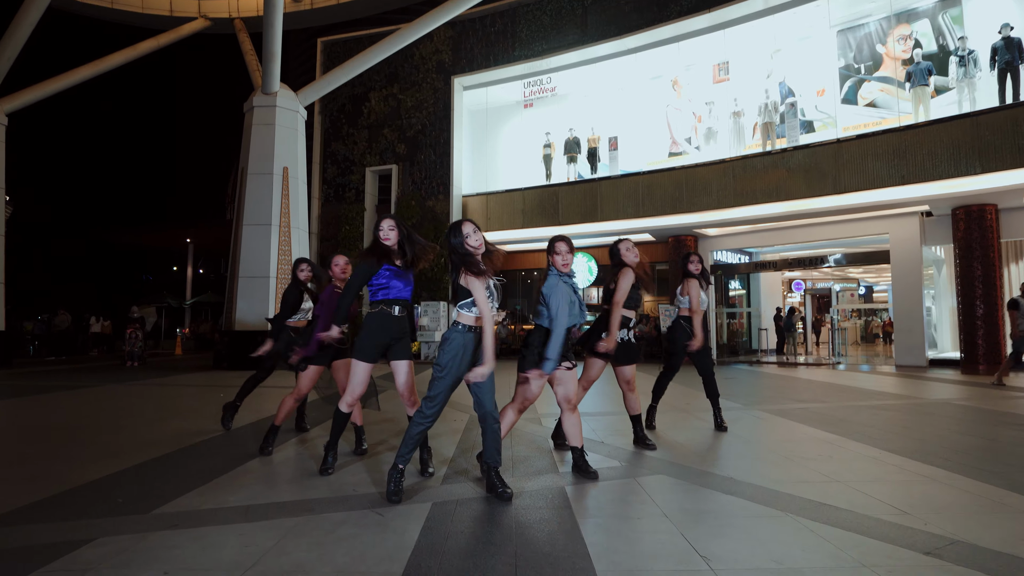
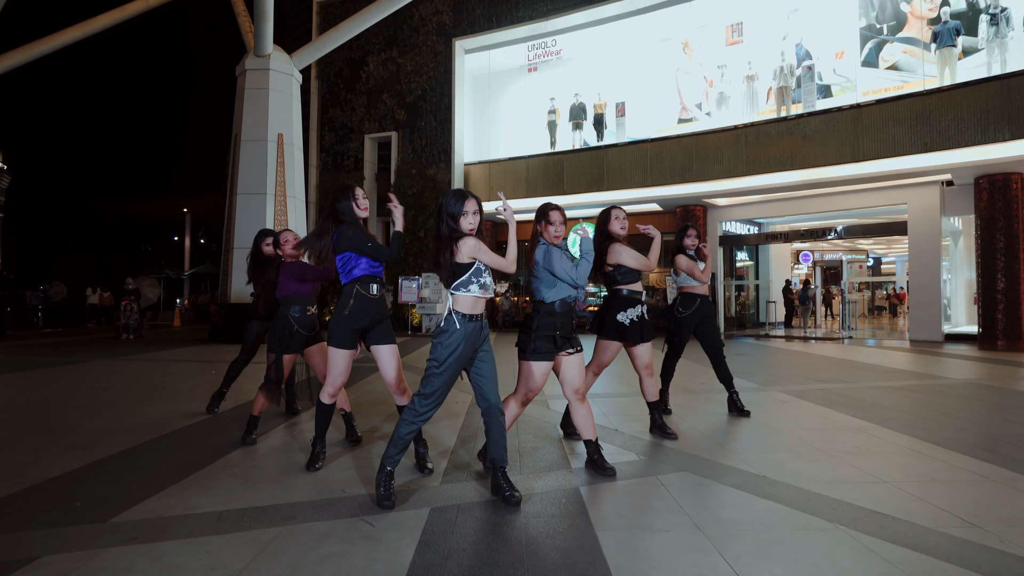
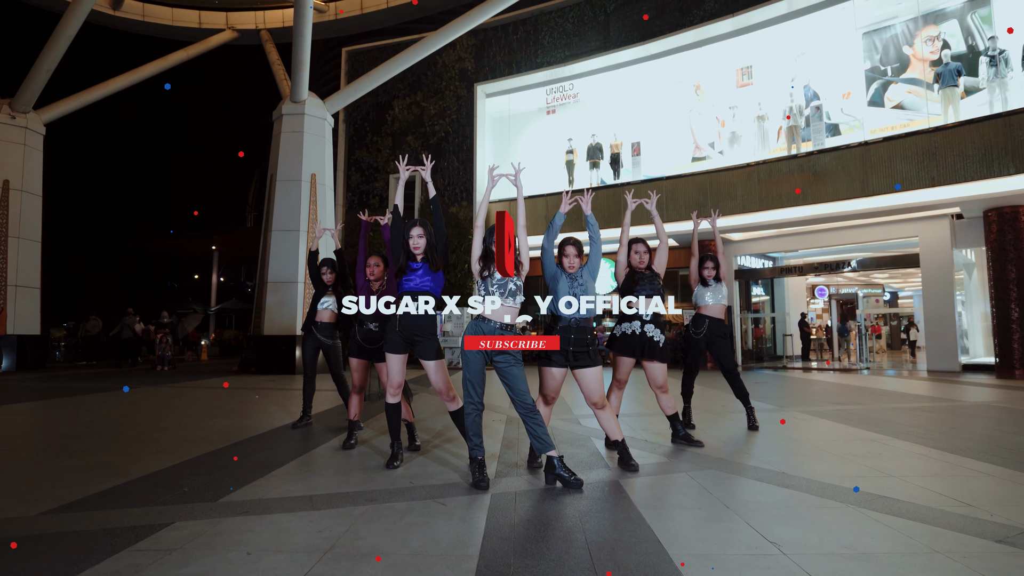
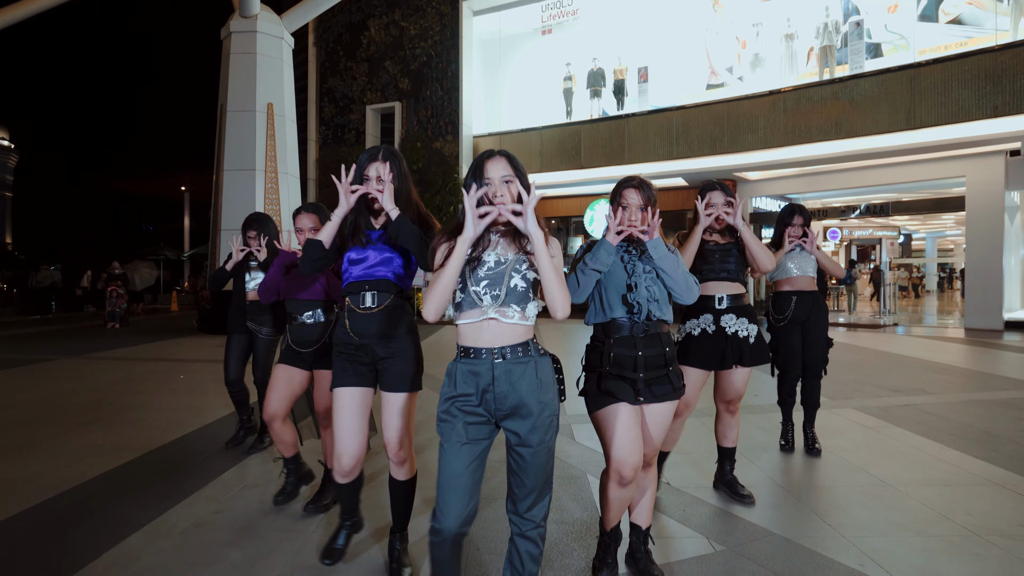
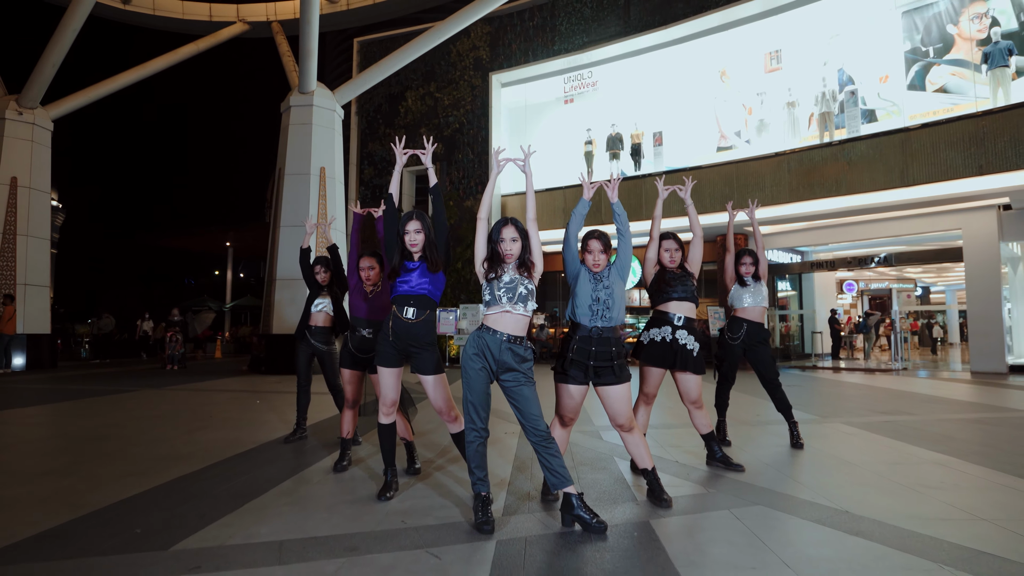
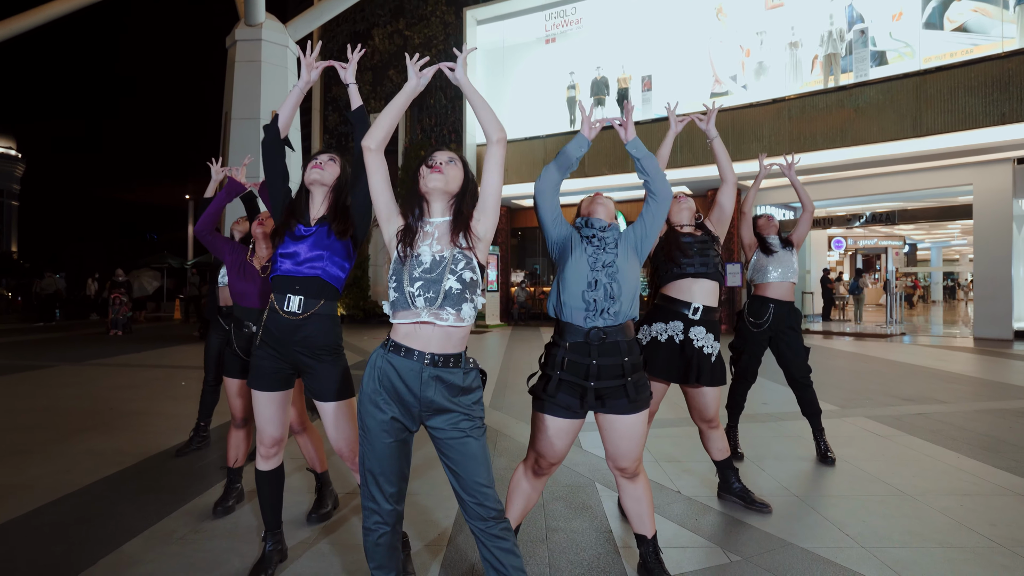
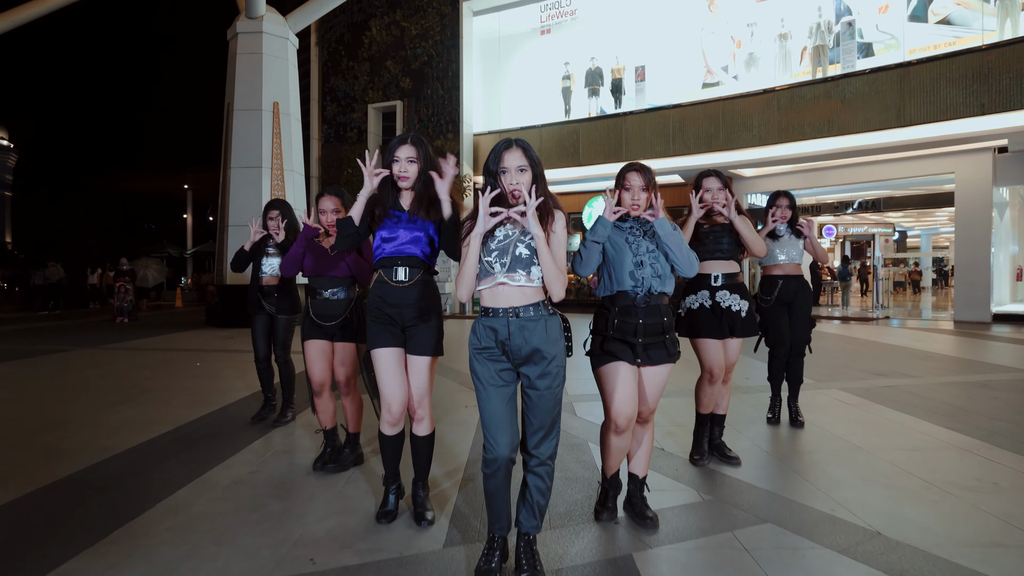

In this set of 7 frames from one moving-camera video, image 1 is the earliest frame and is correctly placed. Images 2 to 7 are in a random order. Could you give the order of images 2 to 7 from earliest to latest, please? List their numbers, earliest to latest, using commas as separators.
2, 7, 4, 6, 5, 3
